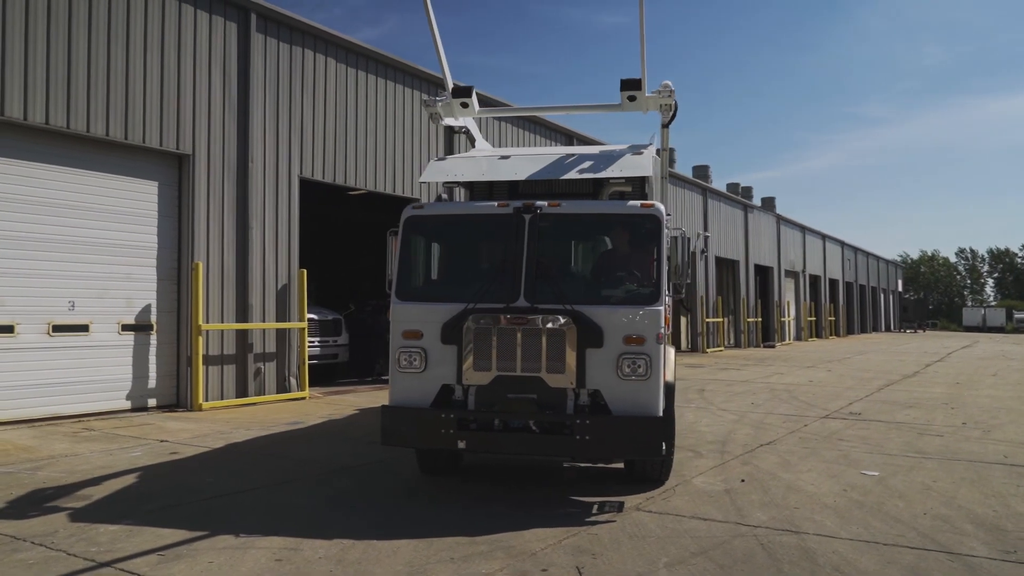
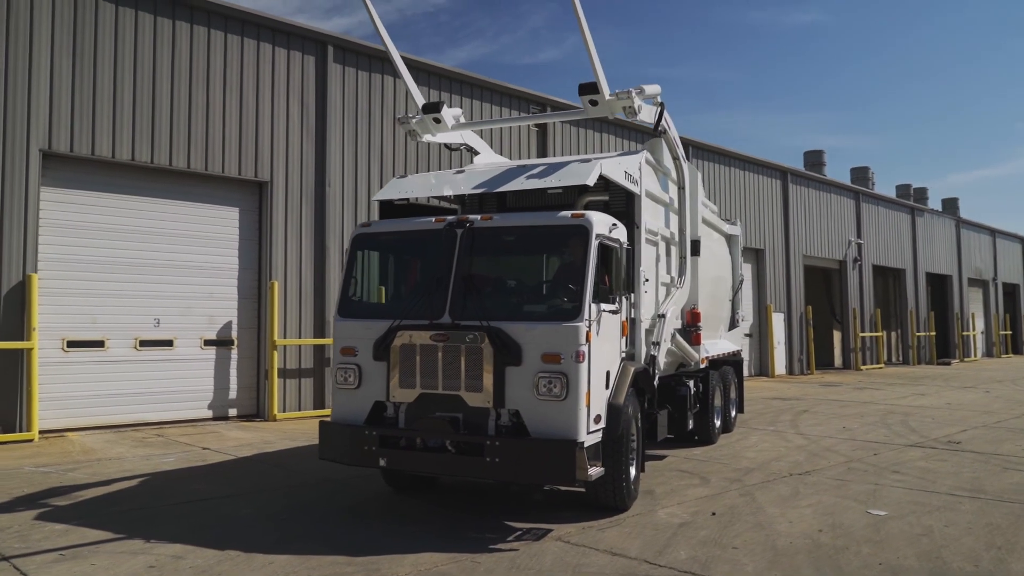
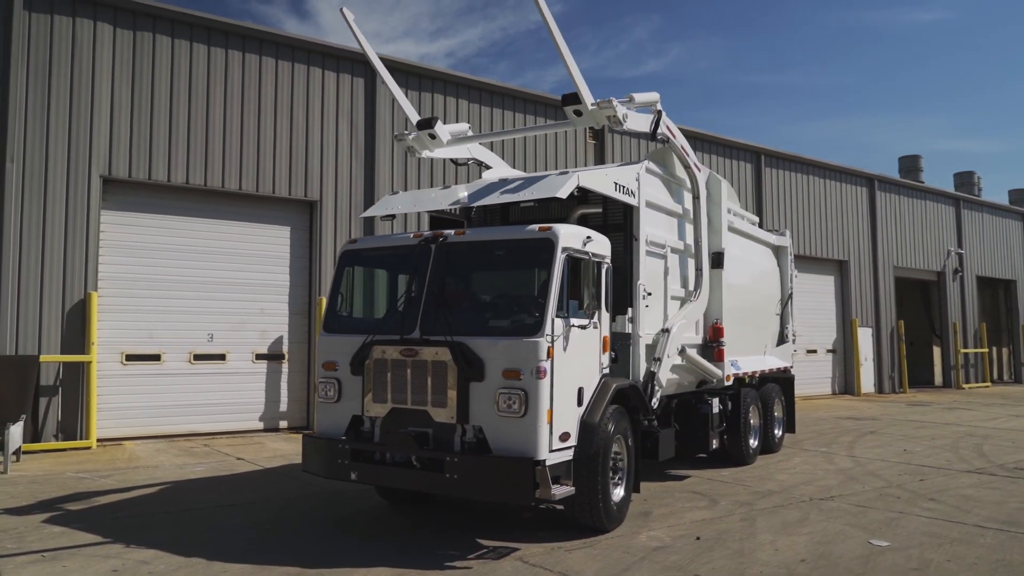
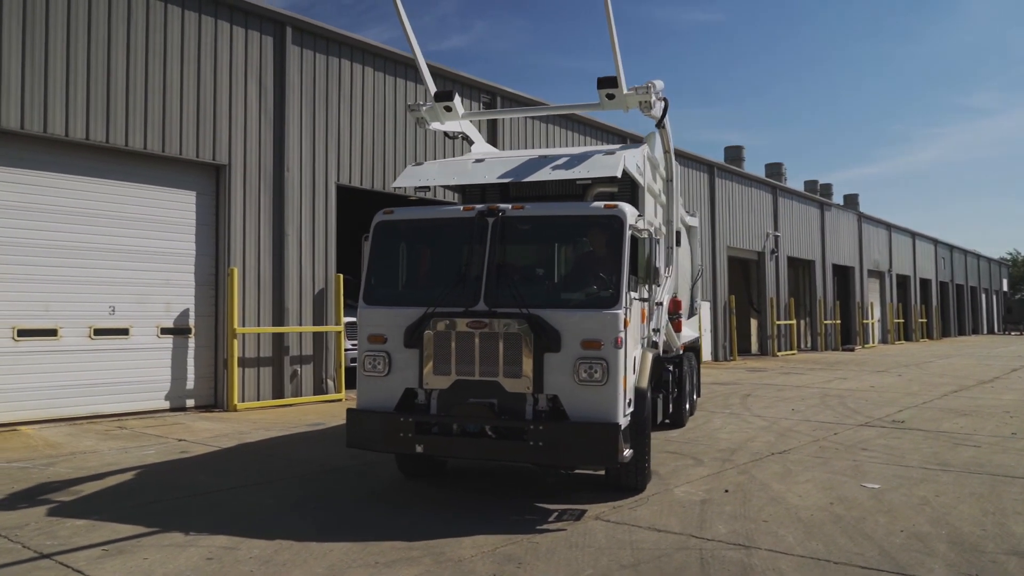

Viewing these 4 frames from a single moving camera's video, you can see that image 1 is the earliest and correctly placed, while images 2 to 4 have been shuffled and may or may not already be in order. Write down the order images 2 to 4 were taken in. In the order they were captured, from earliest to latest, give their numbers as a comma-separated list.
4, 2, 3
